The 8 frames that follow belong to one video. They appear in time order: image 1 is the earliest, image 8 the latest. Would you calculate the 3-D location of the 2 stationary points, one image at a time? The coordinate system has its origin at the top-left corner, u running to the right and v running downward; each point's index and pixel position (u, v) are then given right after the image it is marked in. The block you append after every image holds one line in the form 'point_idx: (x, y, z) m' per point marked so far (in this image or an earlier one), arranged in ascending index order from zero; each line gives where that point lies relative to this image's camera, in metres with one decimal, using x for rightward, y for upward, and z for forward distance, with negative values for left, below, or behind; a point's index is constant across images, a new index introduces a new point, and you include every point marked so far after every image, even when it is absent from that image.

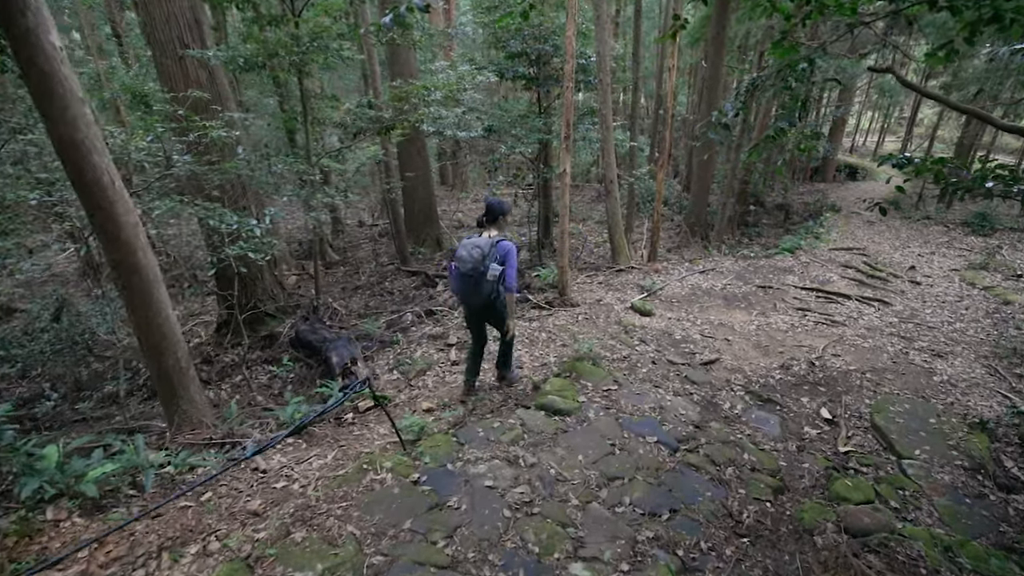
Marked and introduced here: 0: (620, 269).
0: (+1.8, +0.3, +8.9) m
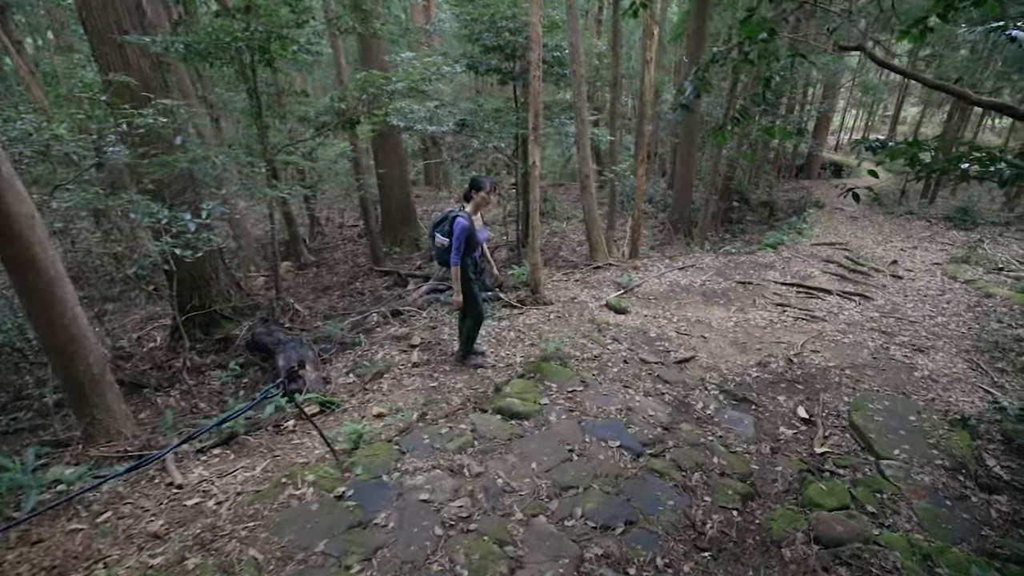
0: (+1.4, +0.4, +8.6) m
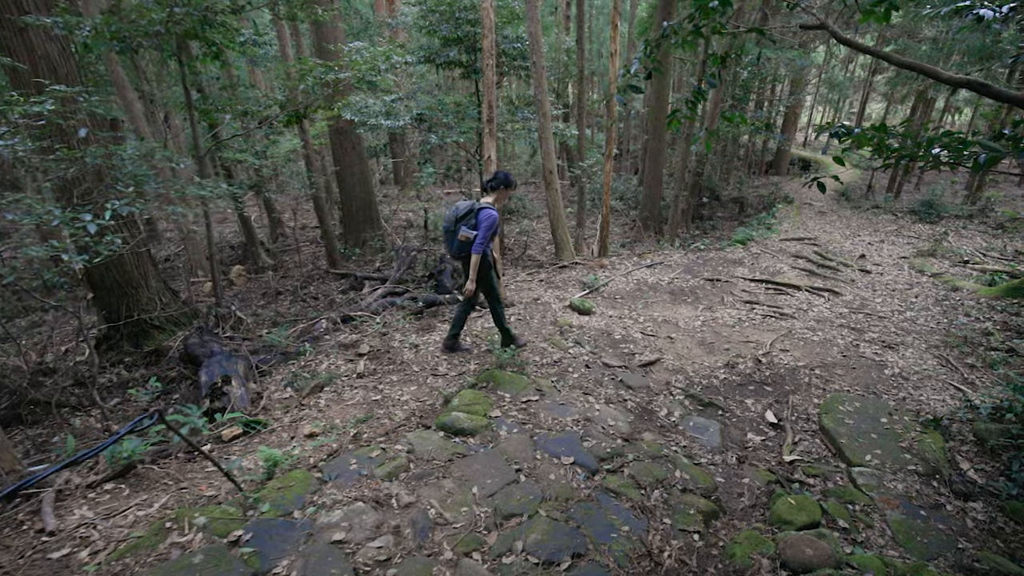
0: (+0.8, +0.4, +8.4) m
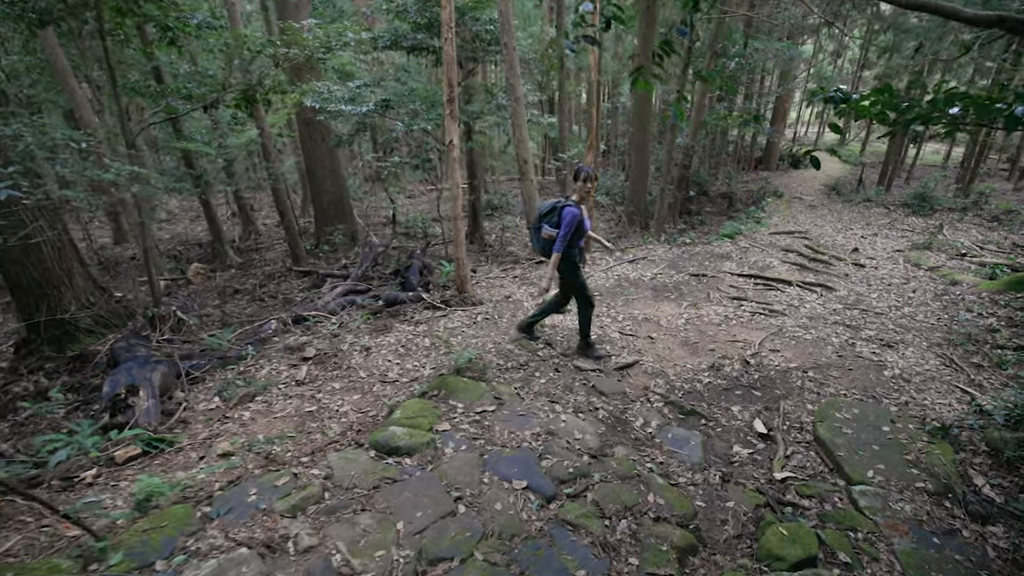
0: (+0.4, +0.4, +7.9) m
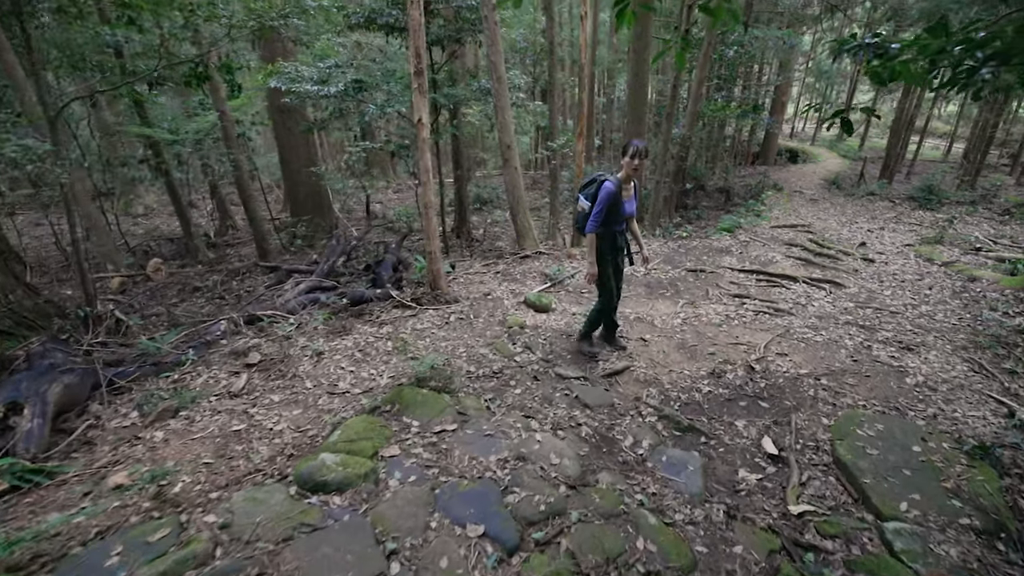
0: (+0.2, +0.5, +7.3) m
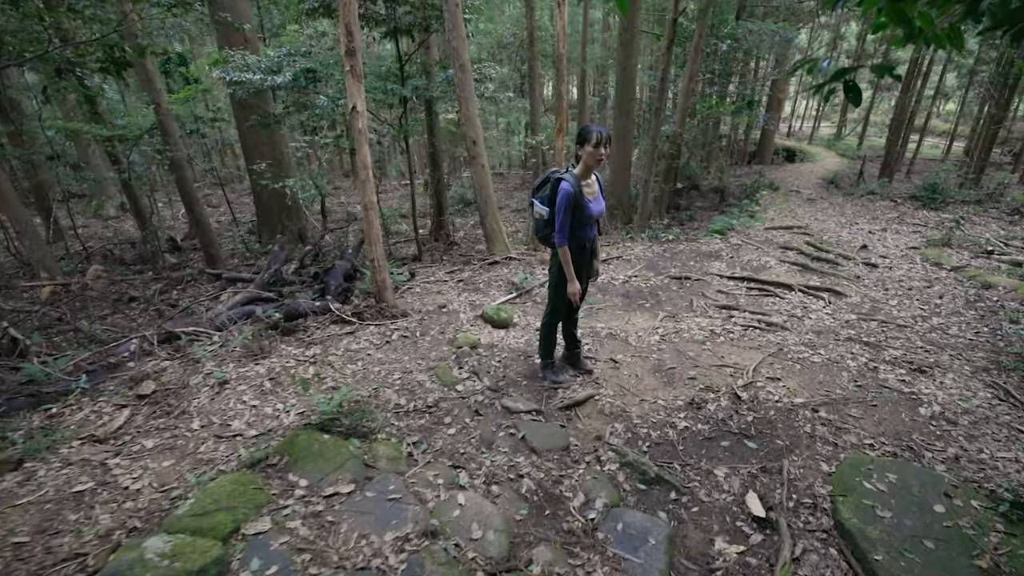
0: (-0.2, +0.3, +6.7) m
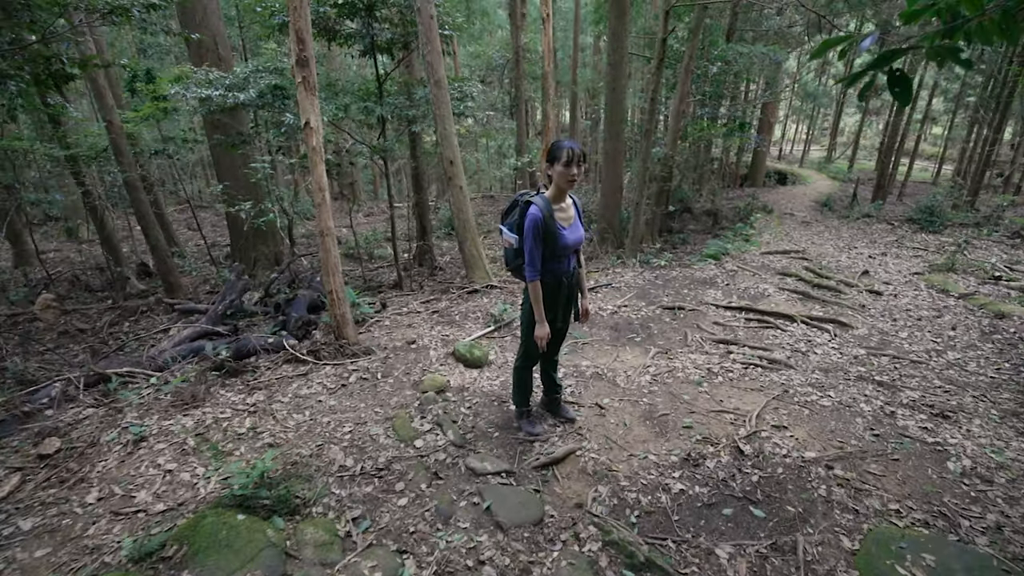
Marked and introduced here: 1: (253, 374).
0: (-0.4, 0.0, +6.2) m
1: (-1.9, -0.6, +3.9) m
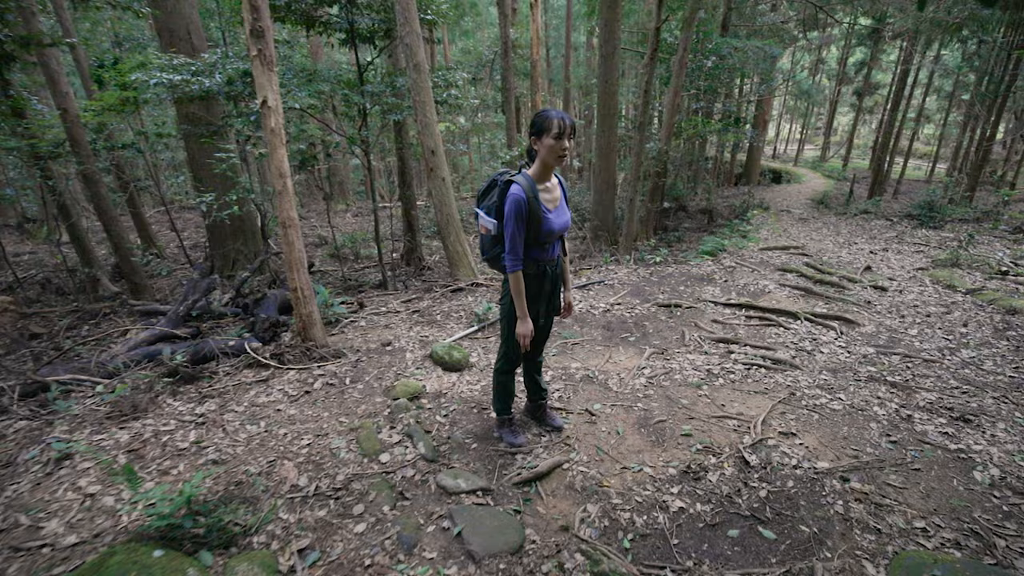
0: (-0.6, 0.0, +5.9) m
1: (-2.0, -0.6, +3.5) m
